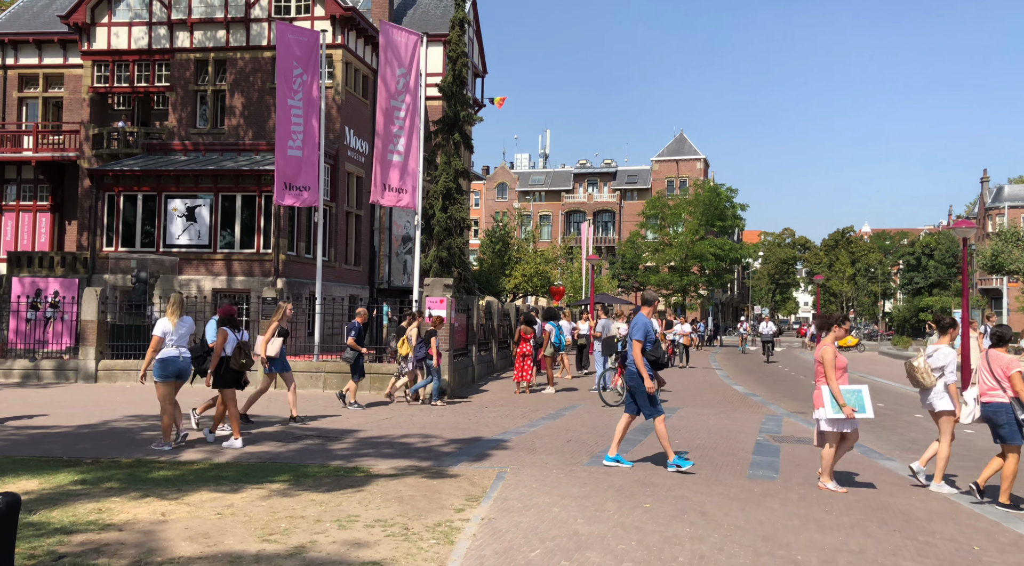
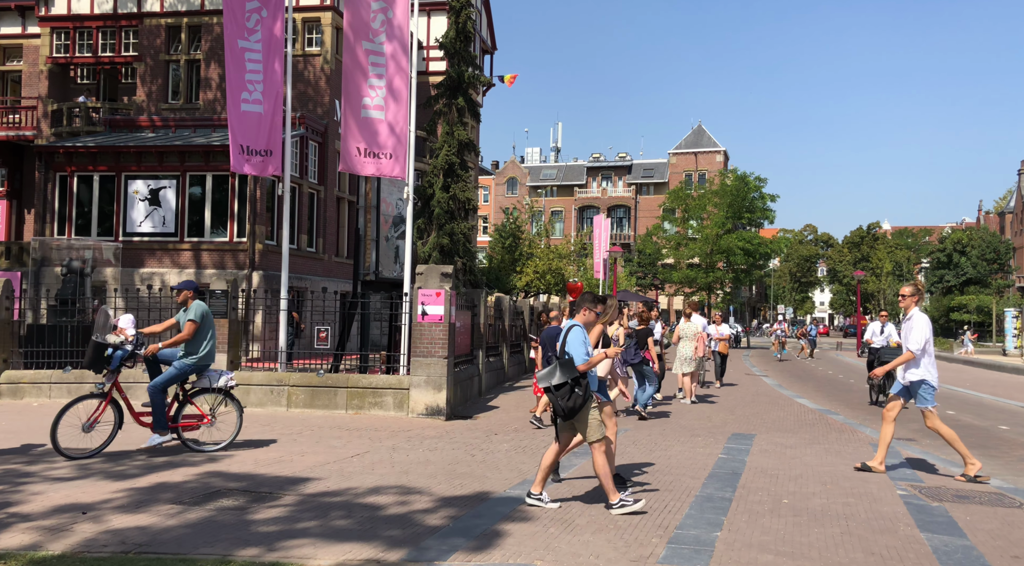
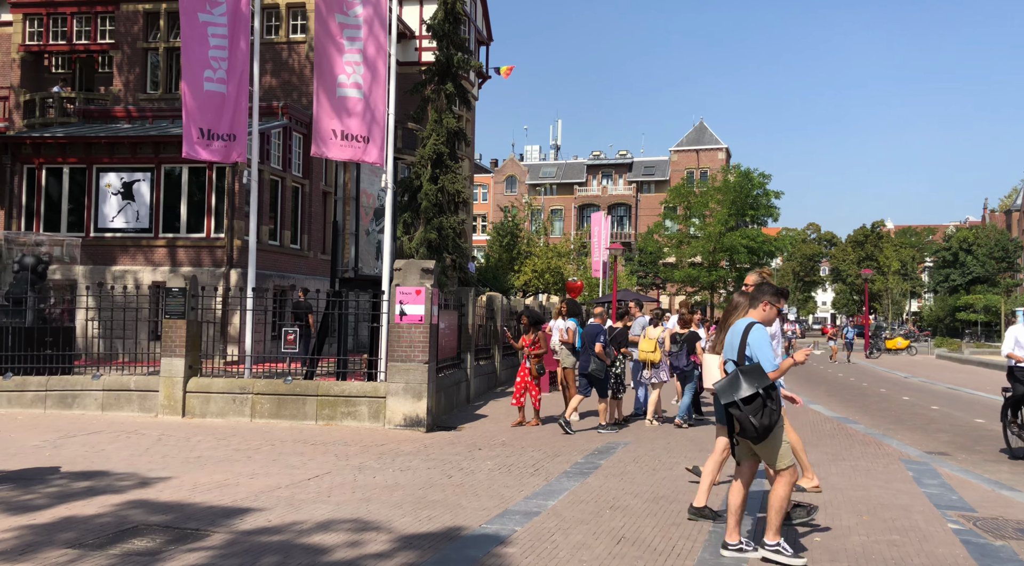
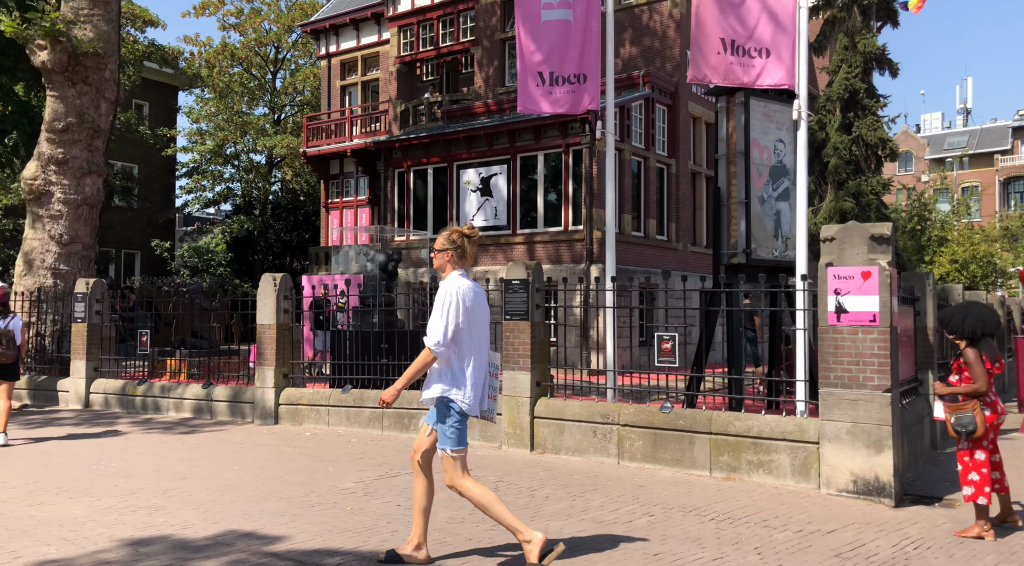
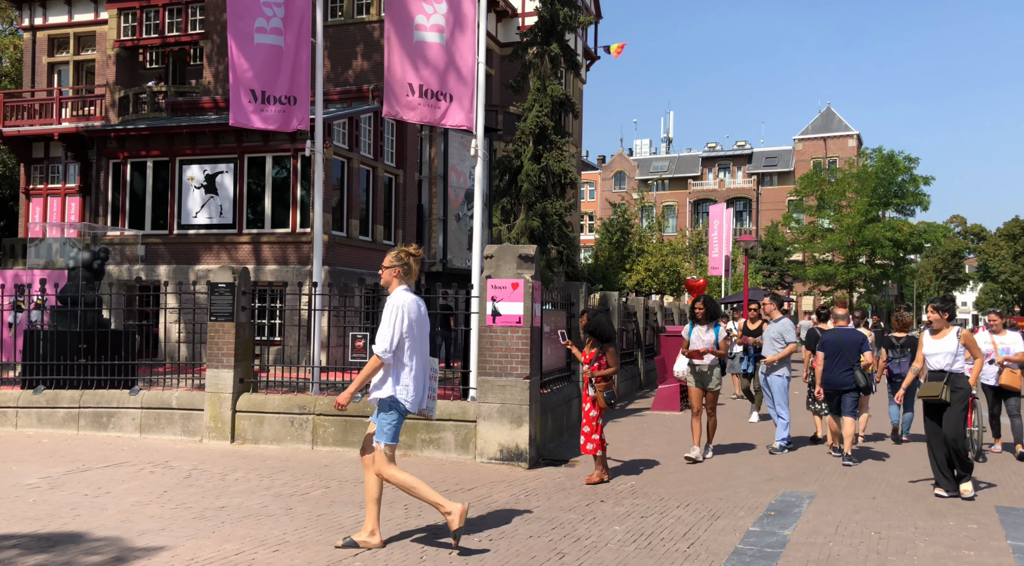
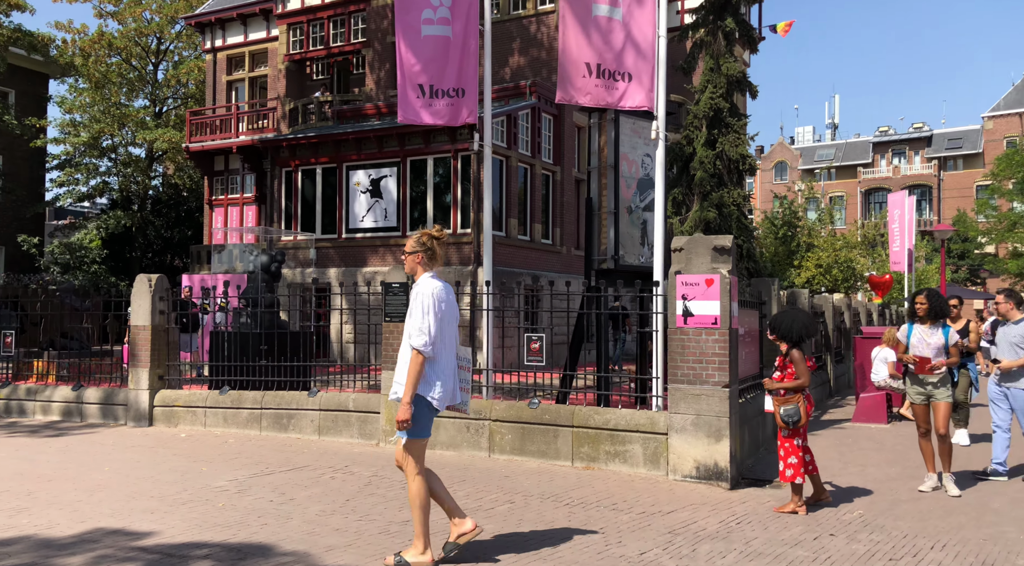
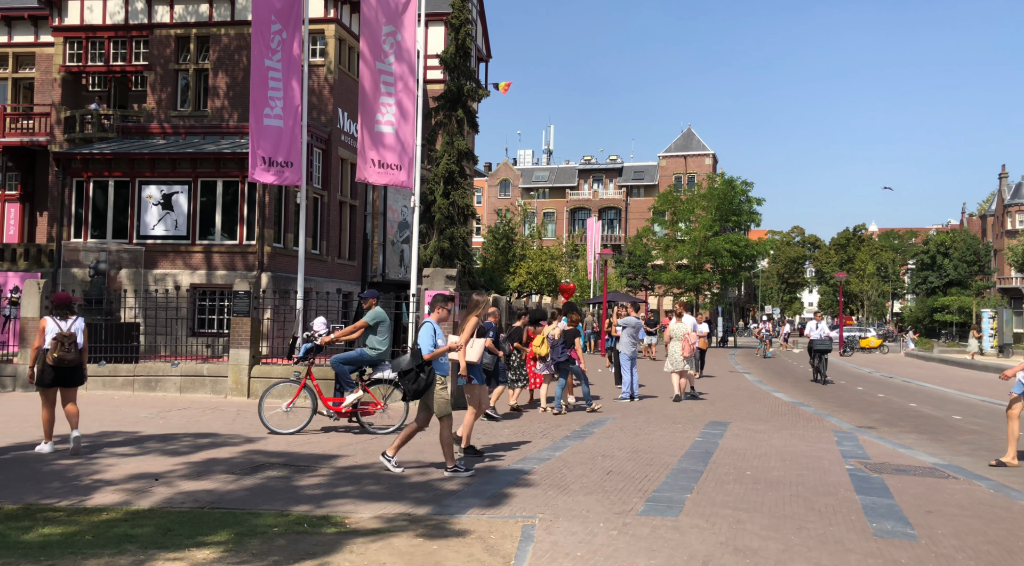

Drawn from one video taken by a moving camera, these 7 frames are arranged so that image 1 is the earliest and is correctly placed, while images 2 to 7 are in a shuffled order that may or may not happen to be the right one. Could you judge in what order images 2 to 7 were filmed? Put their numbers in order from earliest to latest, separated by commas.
7, 2, 3, 5, 6, 4
